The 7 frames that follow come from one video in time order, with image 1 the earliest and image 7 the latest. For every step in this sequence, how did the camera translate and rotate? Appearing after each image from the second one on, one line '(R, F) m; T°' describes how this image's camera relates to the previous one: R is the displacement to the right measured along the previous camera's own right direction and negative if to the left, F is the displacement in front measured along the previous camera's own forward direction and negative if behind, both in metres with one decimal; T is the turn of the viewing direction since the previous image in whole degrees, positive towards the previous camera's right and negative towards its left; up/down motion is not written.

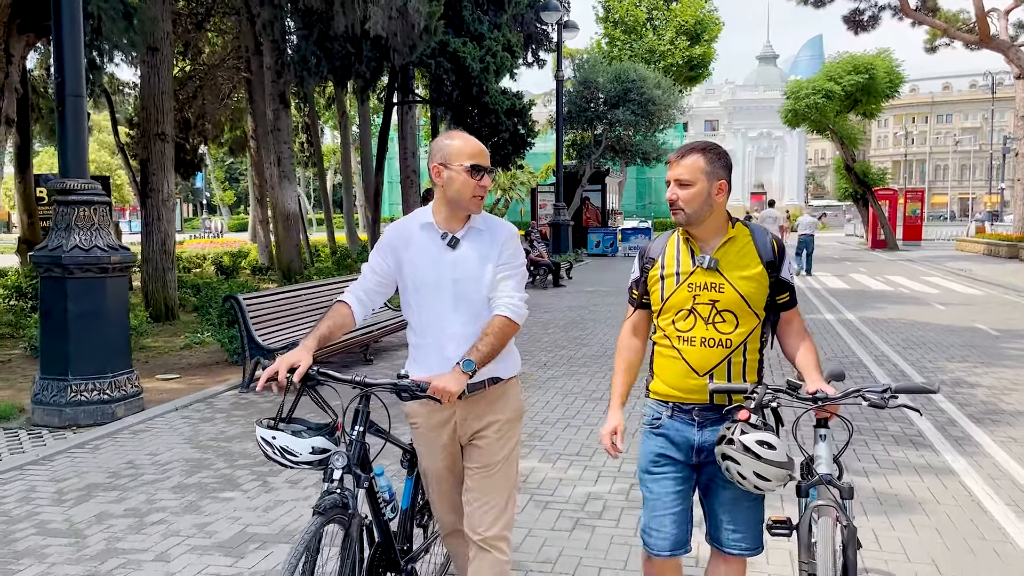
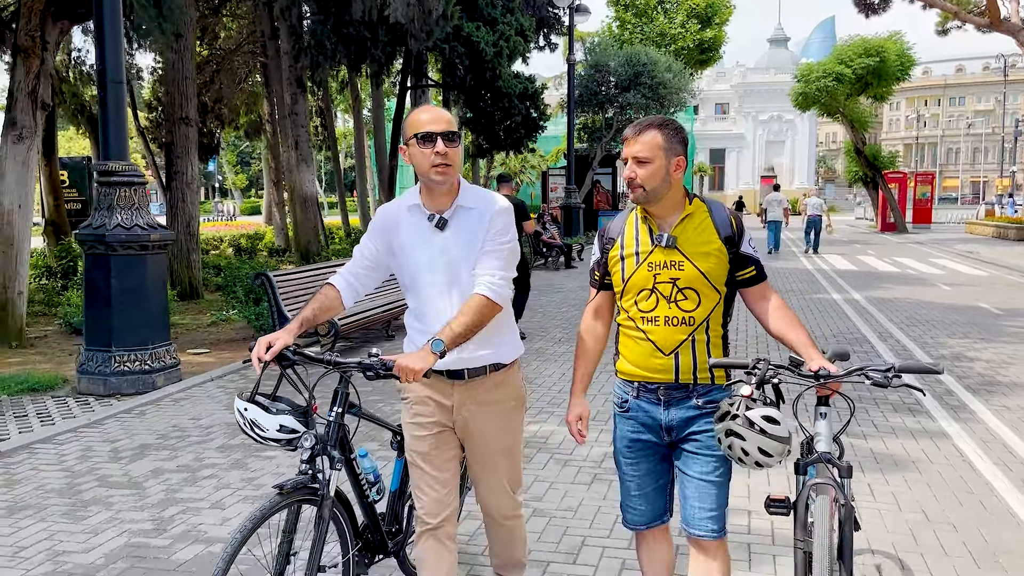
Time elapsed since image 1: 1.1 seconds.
(-0.1, -0.4) m; -1°
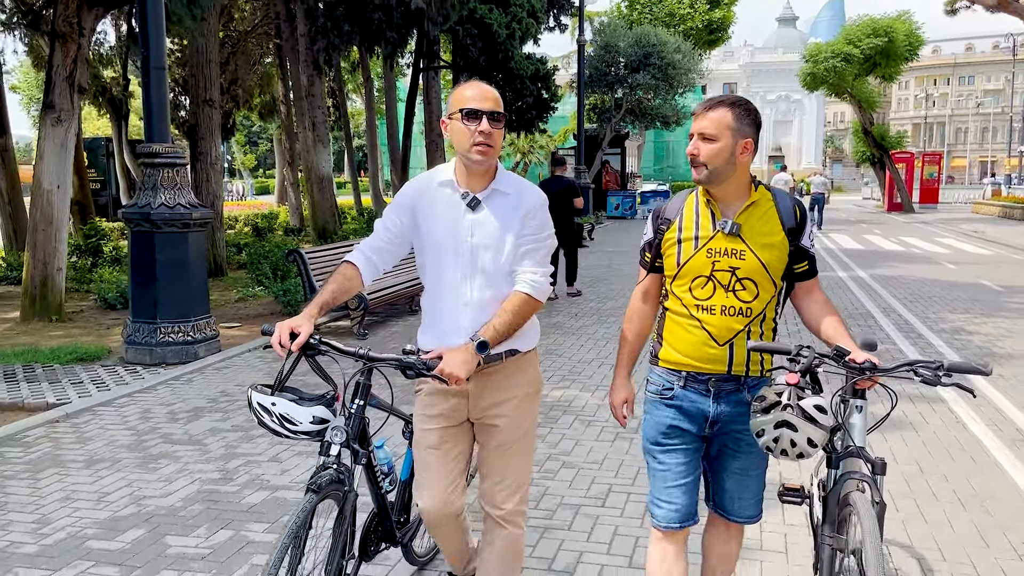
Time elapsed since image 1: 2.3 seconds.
(-0.1, -0.4) m; 0°
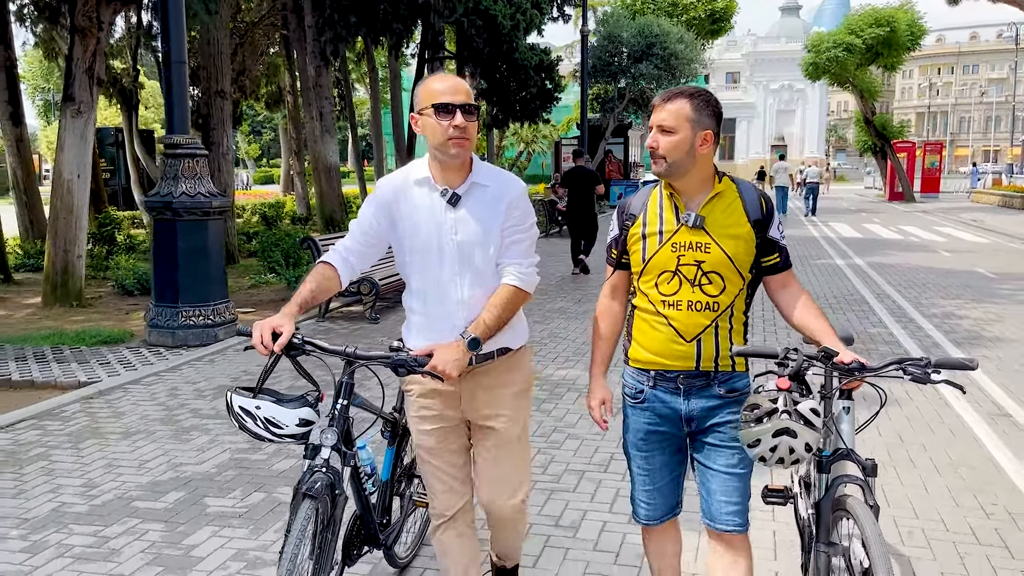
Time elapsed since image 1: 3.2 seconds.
(0.0, -0.3) m; 0°
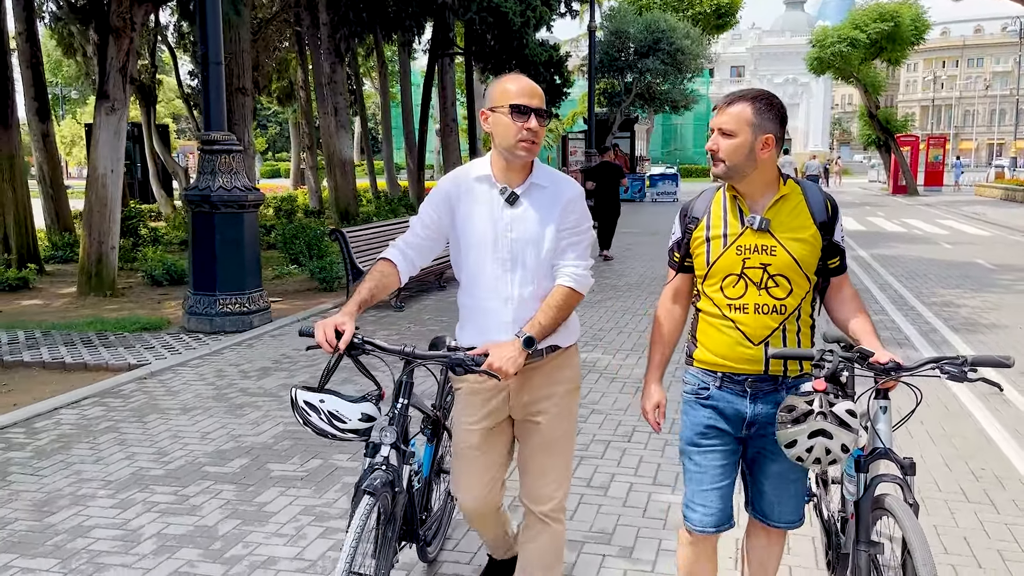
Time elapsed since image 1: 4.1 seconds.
(-0.2, -0.4) m; 0°
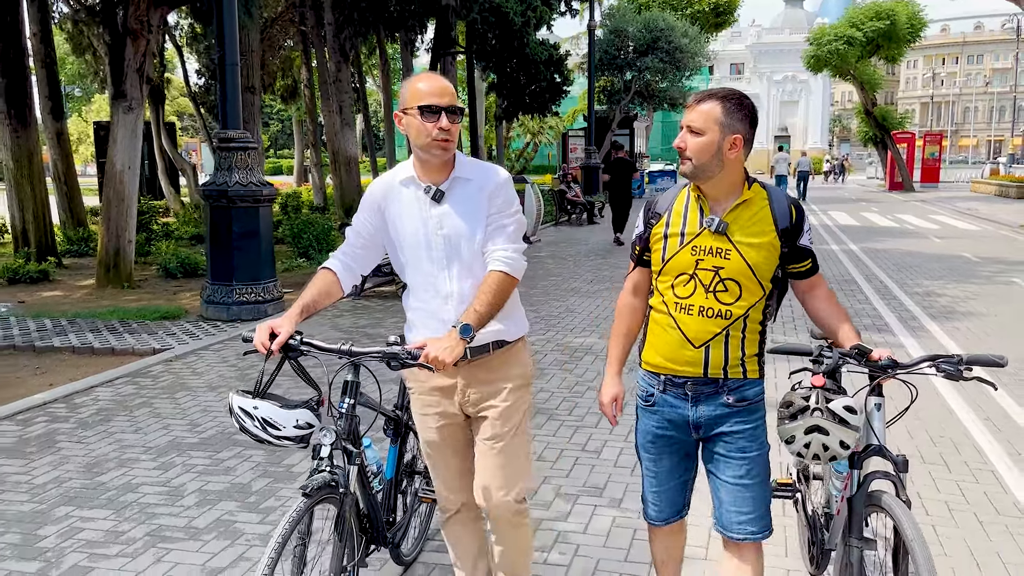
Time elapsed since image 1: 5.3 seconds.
(0.0, -0.4) m; 0°
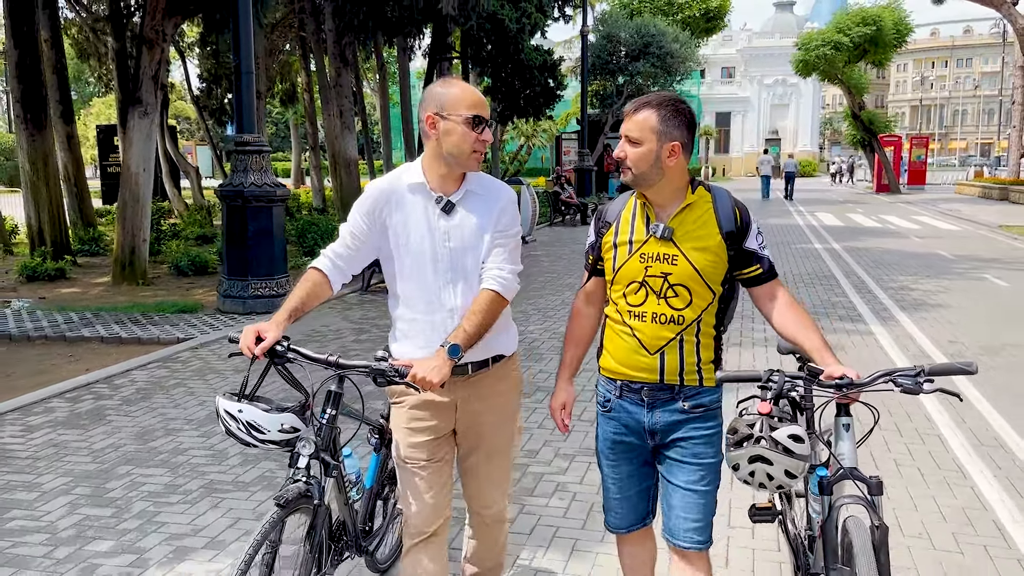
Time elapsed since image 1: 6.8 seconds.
(-0.1, -0.6) m; 0°
